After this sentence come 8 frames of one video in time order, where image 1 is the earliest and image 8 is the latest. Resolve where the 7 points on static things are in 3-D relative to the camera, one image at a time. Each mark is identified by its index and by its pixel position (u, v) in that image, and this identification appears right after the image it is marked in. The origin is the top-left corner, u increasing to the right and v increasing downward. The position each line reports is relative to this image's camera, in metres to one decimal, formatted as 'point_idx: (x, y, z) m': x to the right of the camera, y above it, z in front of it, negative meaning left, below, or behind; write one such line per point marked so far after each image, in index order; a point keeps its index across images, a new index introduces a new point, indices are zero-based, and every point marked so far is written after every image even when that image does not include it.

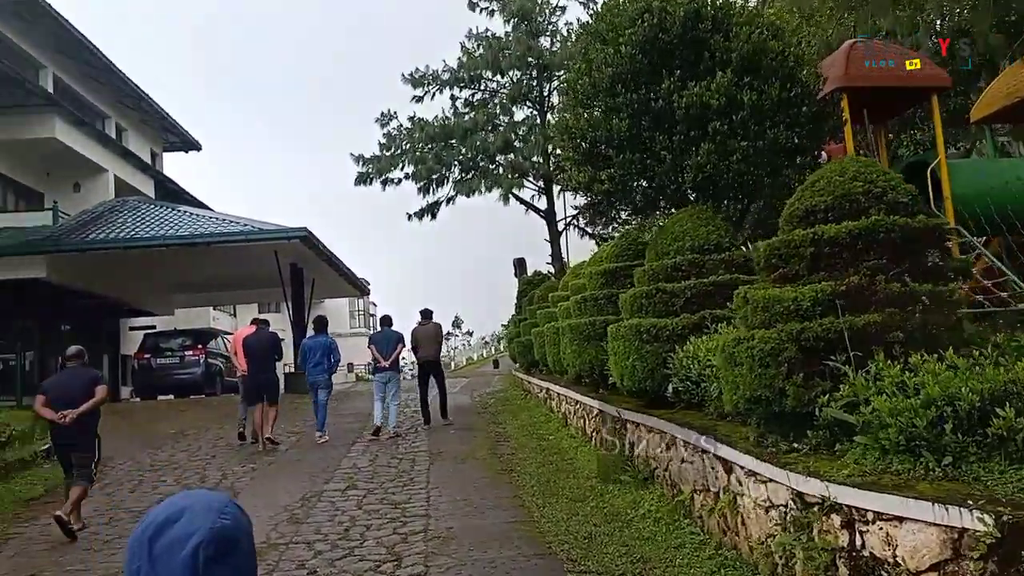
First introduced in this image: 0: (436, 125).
0: (-1.8, +4.0, +20.0) m
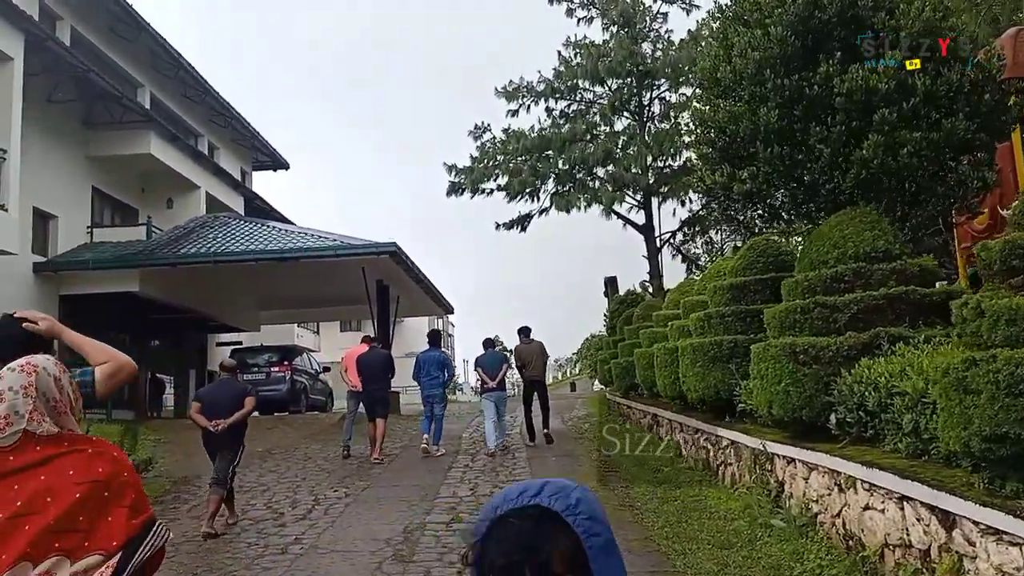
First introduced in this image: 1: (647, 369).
0: (+0.5, +3.6, +19.2) m
1: (+2.4, -1.5, +14.5) m
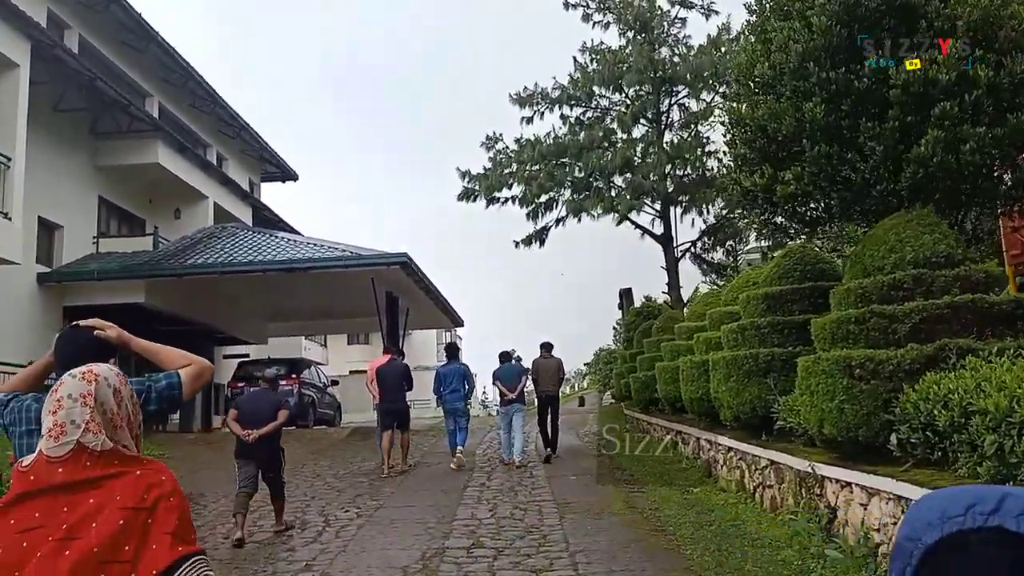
0: (+0.9, +3.3, +18.8) m
1: (+2.7, -1.7, +13.9) m
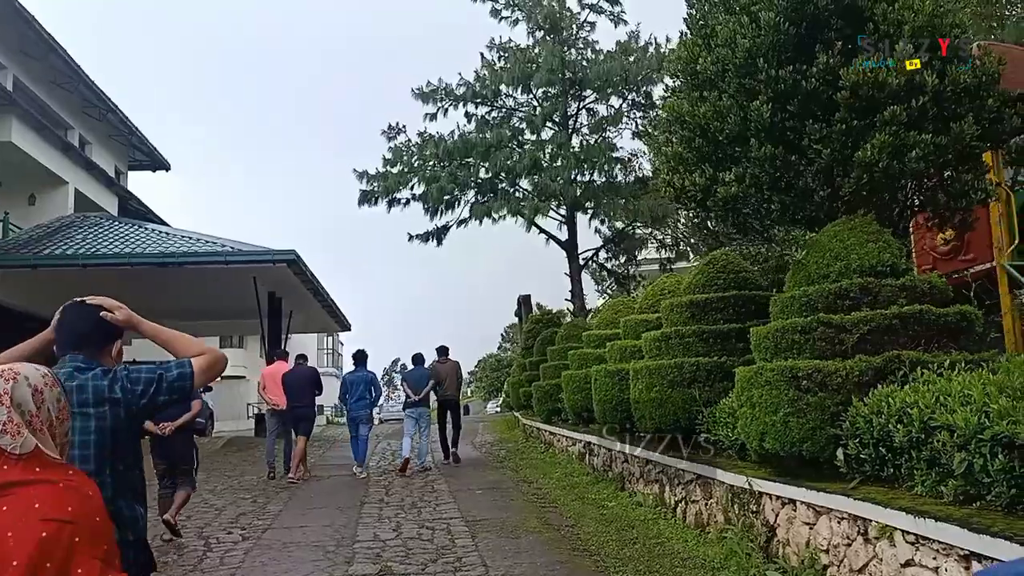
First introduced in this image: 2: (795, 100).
0: (-1.4, +3.2, +18.1) m
1: (+1.1, -1.8, +13.5) m
2: (+2.4, +1.6, +6.9) m
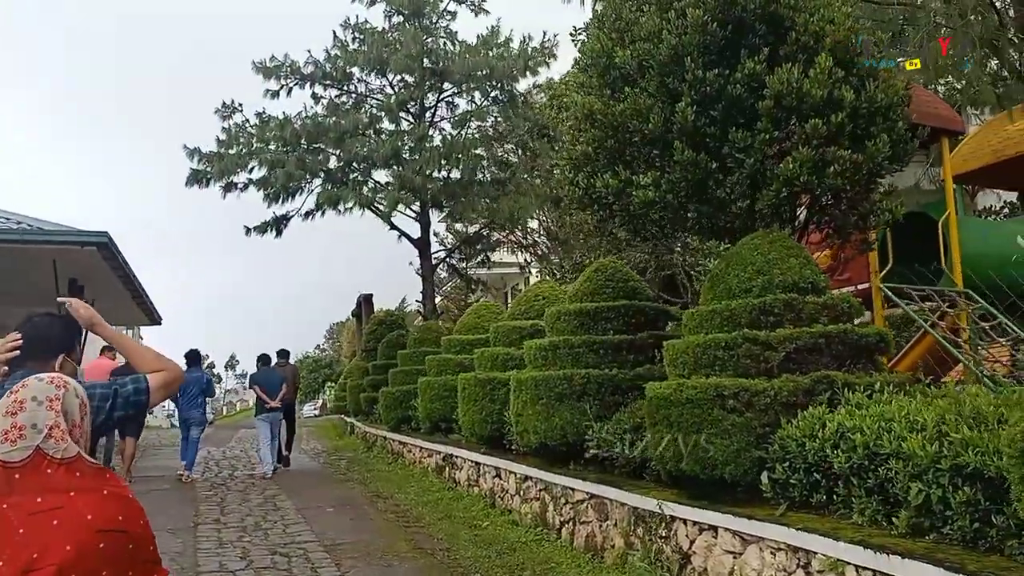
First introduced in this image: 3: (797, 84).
0: (-4.4, +3.3, +16.7) m
1: (-1.2, -1.9, +12.7) m
2: (+1.7, +1.5, +6.6) m
3: (+2.3, +1.6, +6.4) m
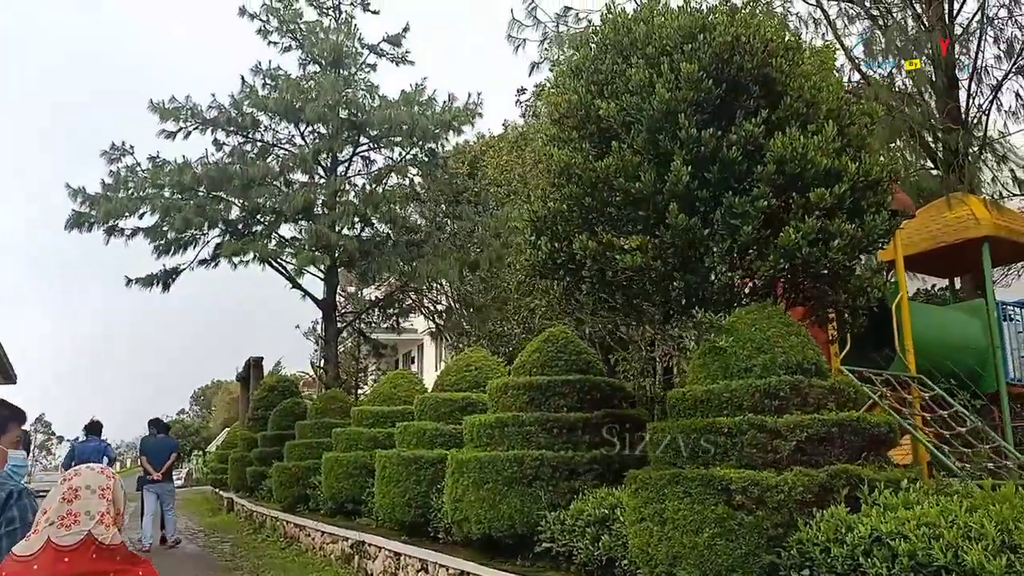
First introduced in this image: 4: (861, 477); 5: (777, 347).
0: (-5.9, +2.2, +15.4) m
1: (-2.4, -2.8, +11.4) m
2: (+1.5, +0.9, +6.1) m
3: (+2.1, +1.0, +6.0) m
4: (+2.2, -1.2, +5.1) m
5: (+1.8, -0.4, +5.6) m
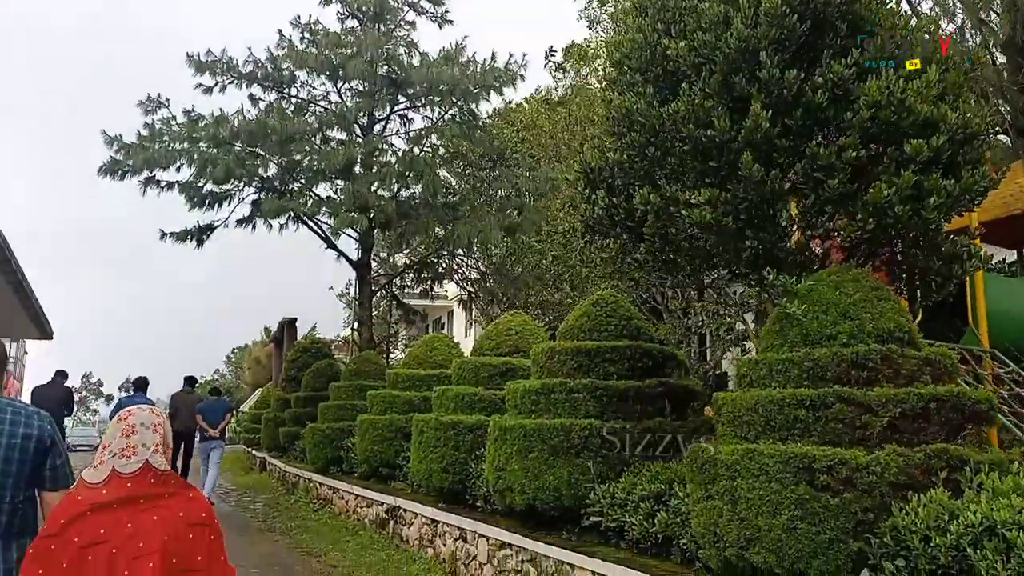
0: (-5.1, +3.0, +15.0) m
1: (-1.9, -2.2, +11.1) m
2: (+1.9, +1.2, +5.5) m
3: (+2.5, +1.3, +5.4) m
4: (+2.5, -1.0, +4.5) m
5: (+2.2, -0.2, +5.1) m
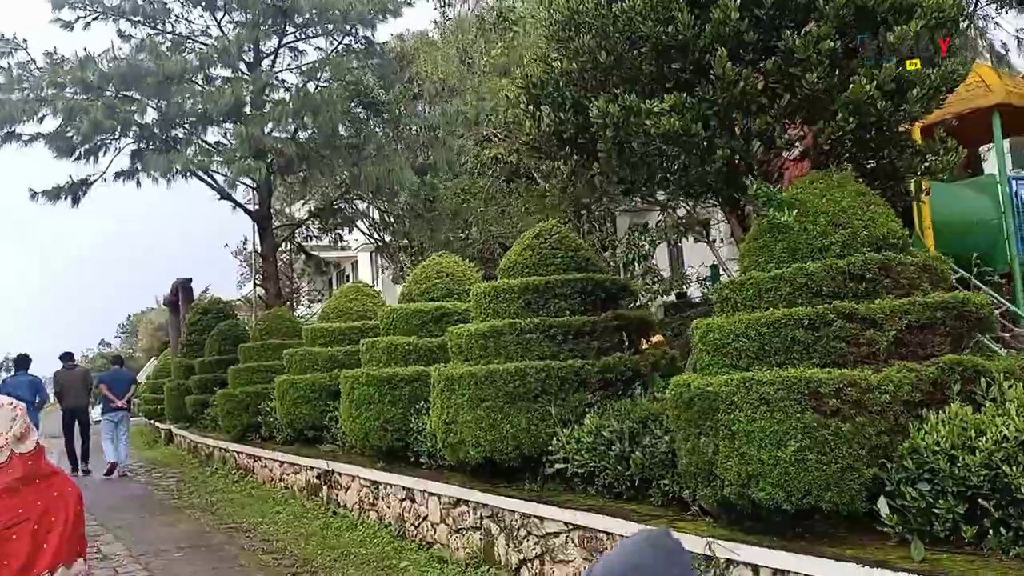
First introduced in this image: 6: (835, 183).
0: (-6.7, +3.6, +13.3) m
1: (-2.7, -1.6, +10.3) m
2: (+1.6, +1.7, +4.9) m
3: (+2.1, +1.9, +4.9) m
4: (+2.4, -0.4, +4.2) m
5: (+2.0, +0.4, +4.6) m
6: (+1.9, +0.6, +4.8) m
